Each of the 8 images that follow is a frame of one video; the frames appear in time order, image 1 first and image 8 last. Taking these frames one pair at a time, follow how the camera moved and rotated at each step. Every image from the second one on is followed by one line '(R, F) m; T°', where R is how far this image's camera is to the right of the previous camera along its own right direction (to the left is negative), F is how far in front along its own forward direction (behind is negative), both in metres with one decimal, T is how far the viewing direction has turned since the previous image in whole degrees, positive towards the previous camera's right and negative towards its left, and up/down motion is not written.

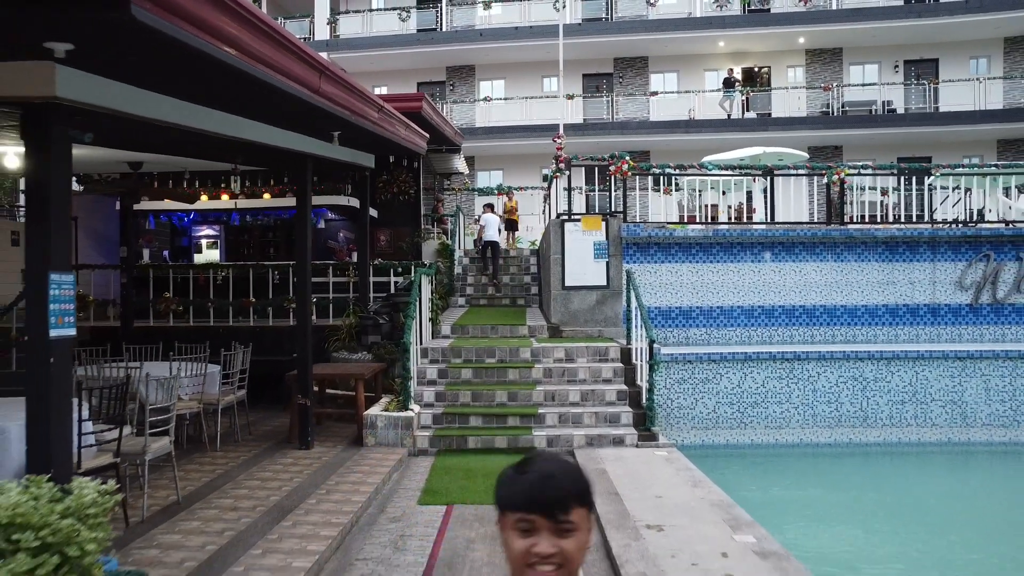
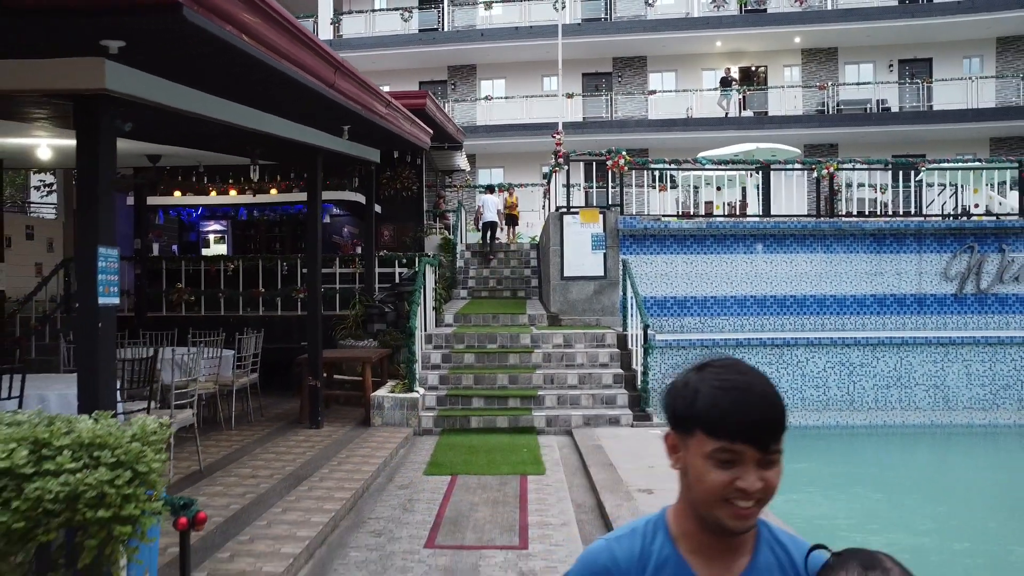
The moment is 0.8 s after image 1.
(0.0, -0.4) m; 0°
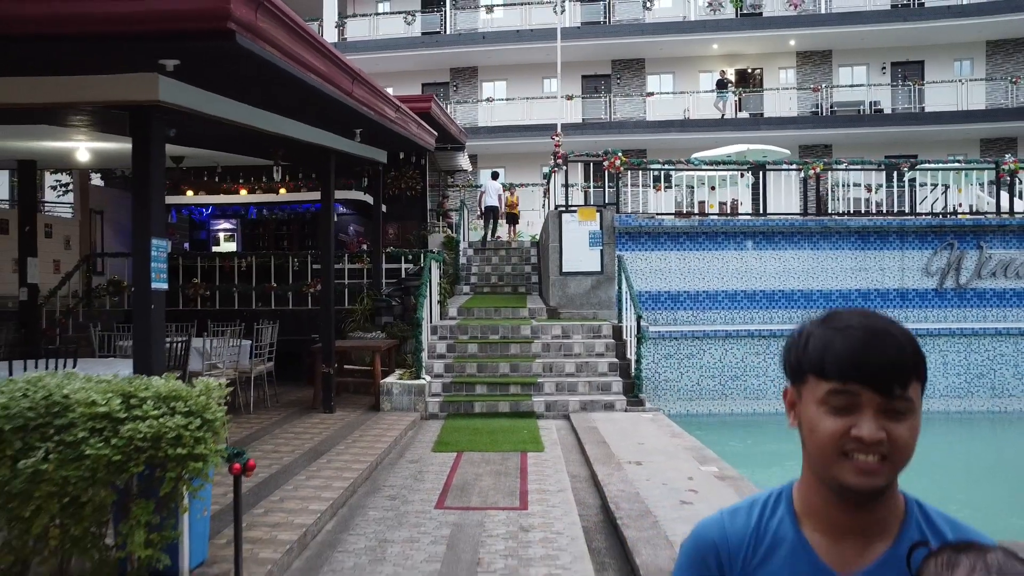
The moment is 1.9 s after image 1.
(0.0, -0.5) m; 0°
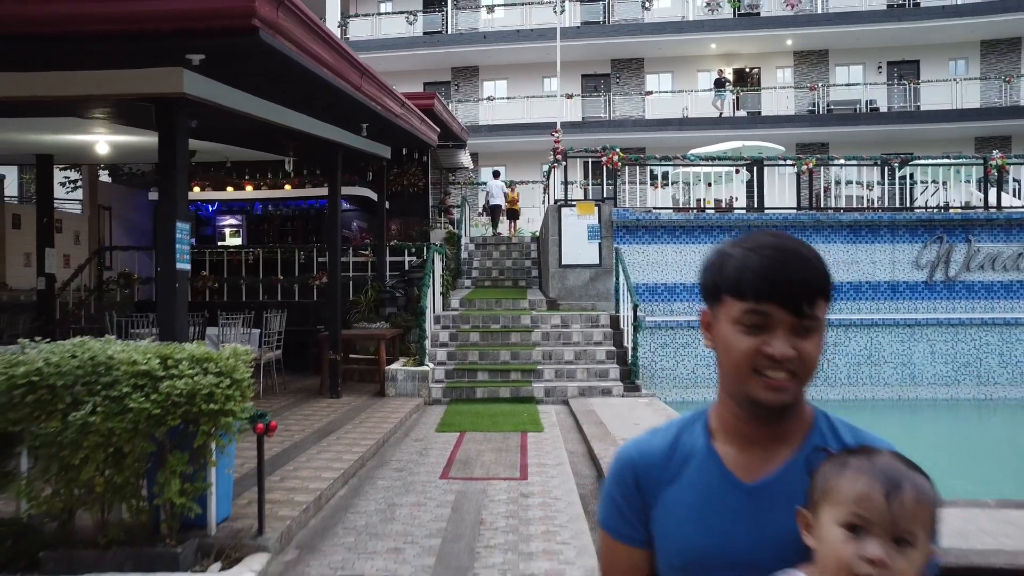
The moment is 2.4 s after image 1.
(0.0, -0.3) m; 0°
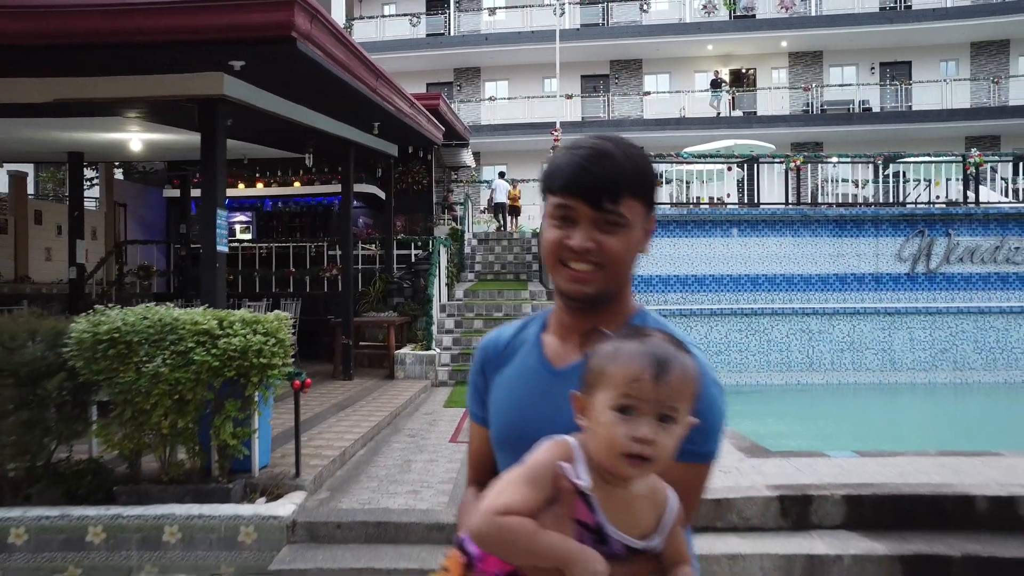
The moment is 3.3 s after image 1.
(0.0, -0.6) m; 0°
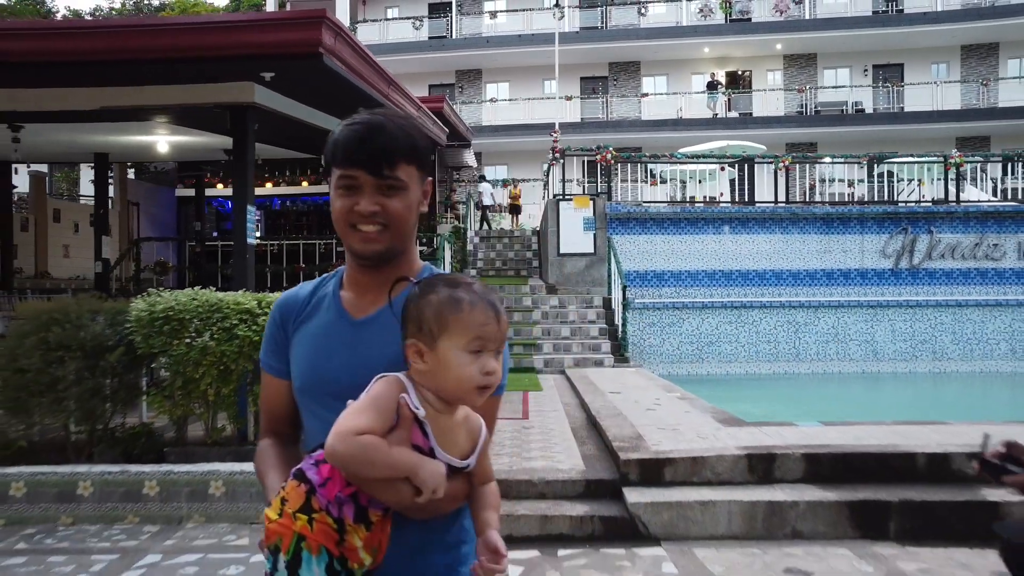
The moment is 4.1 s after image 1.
(0.0, -0.6) m; 0°
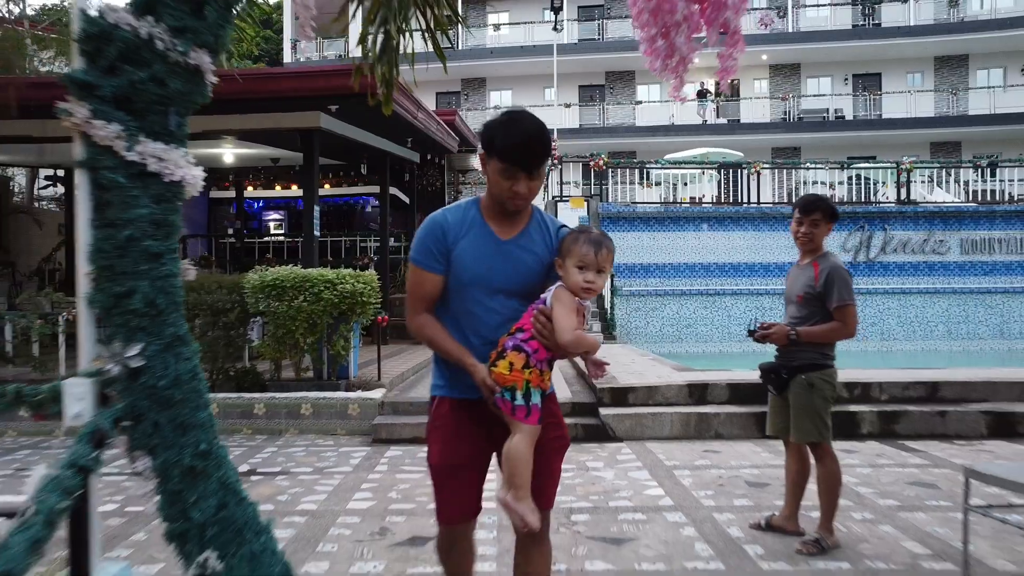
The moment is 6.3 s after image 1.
(-0.1, -1.7) m; 0°
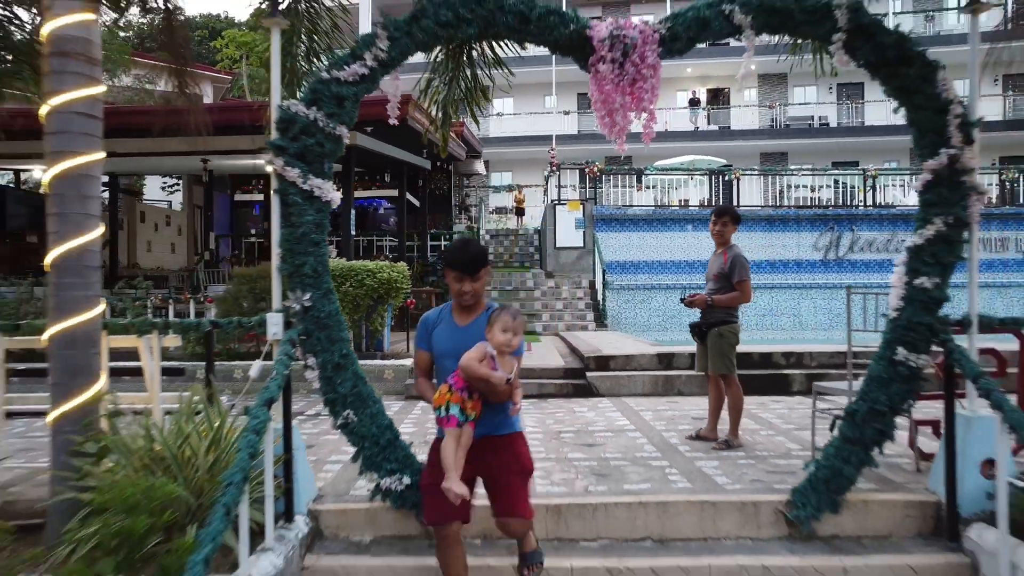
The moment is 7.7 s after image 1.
(0.0, -1.5) m; 0°
